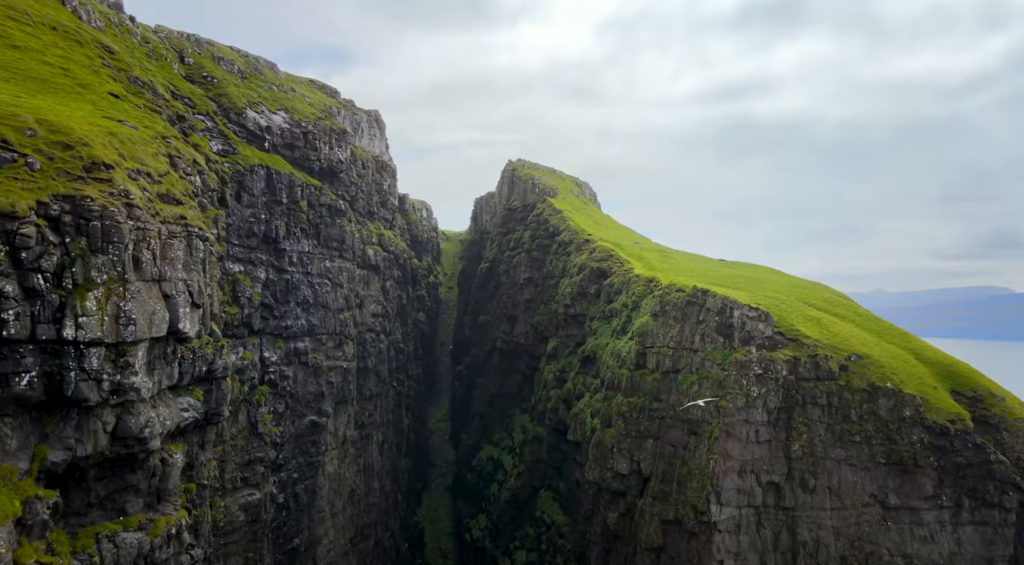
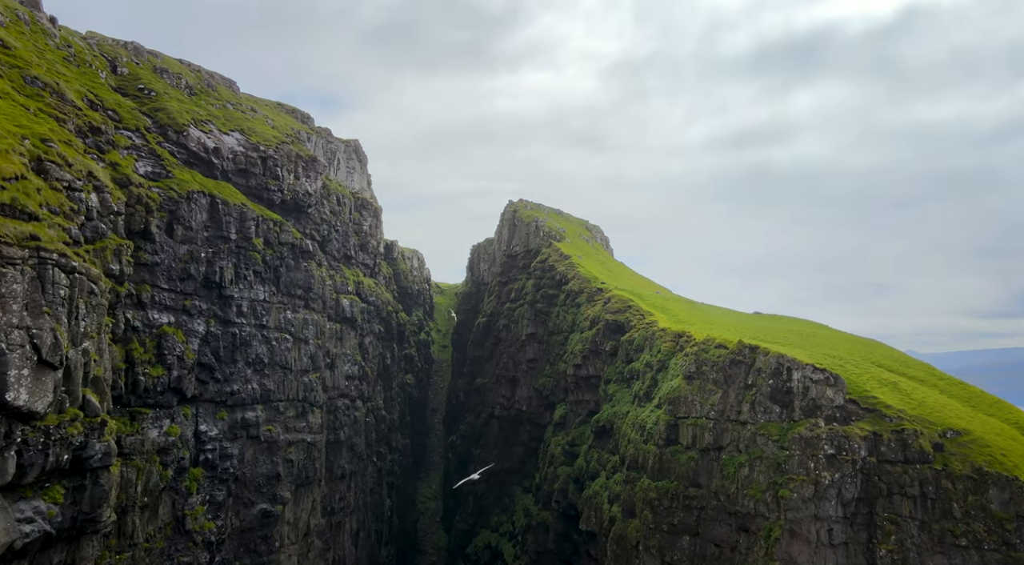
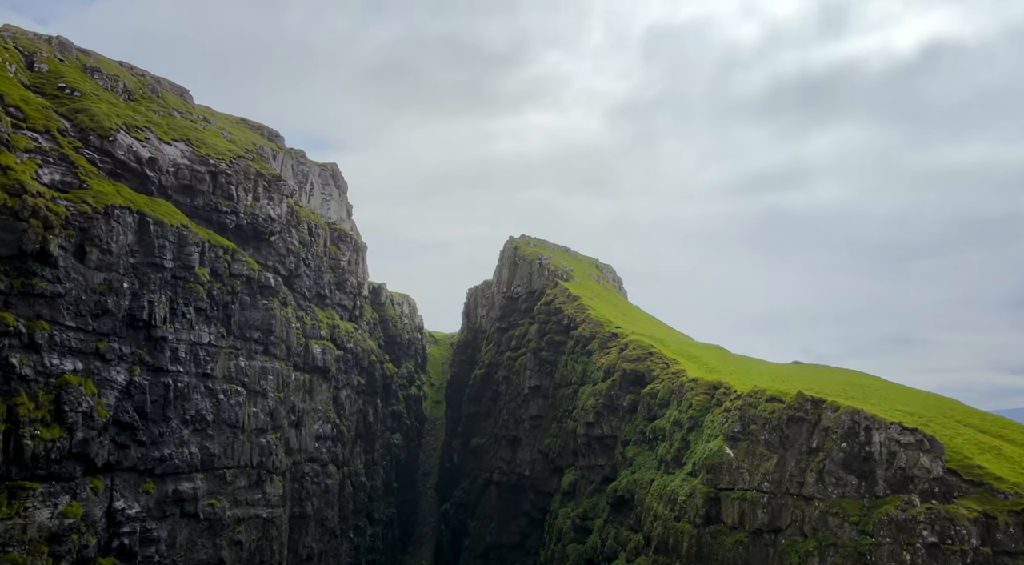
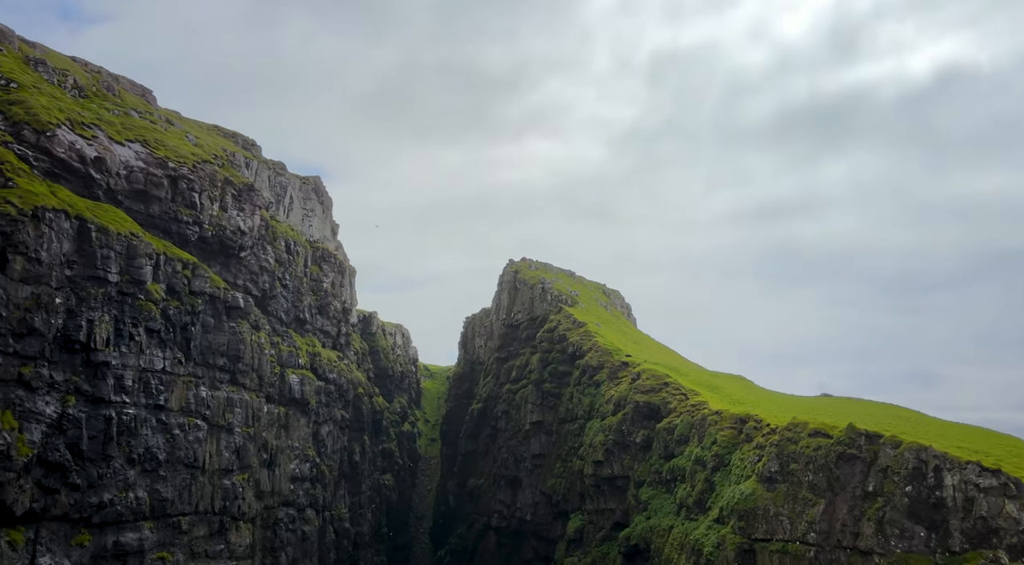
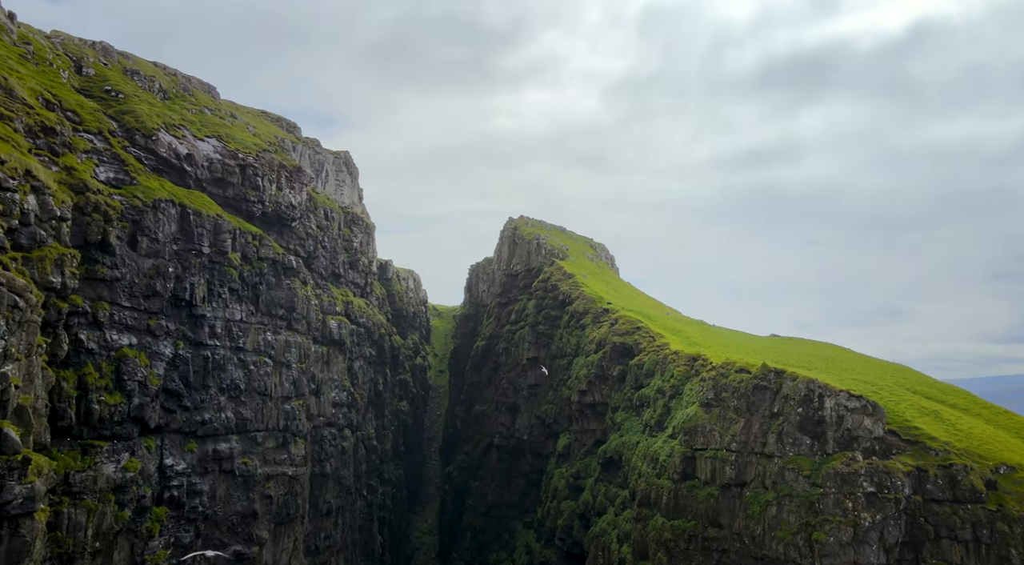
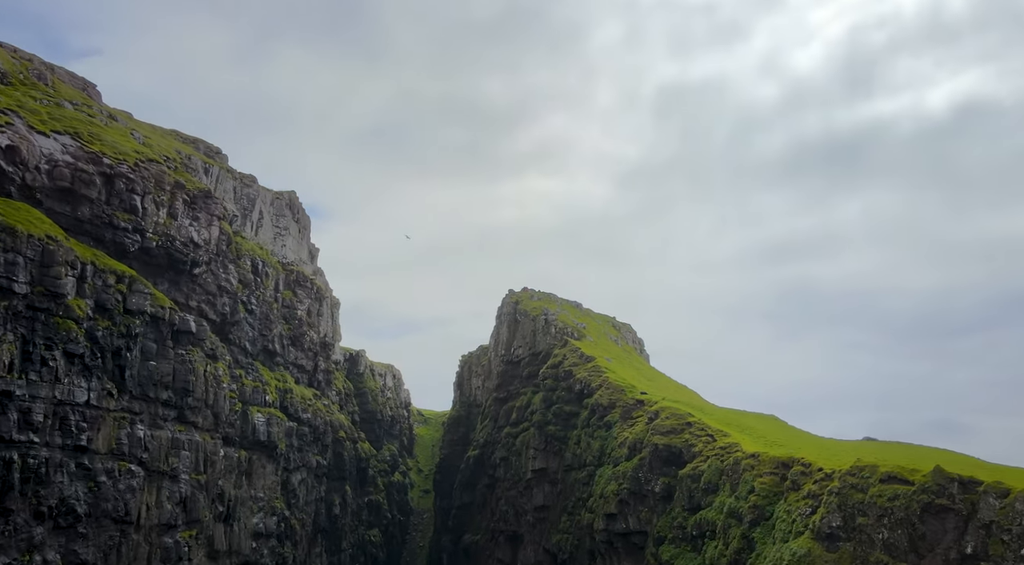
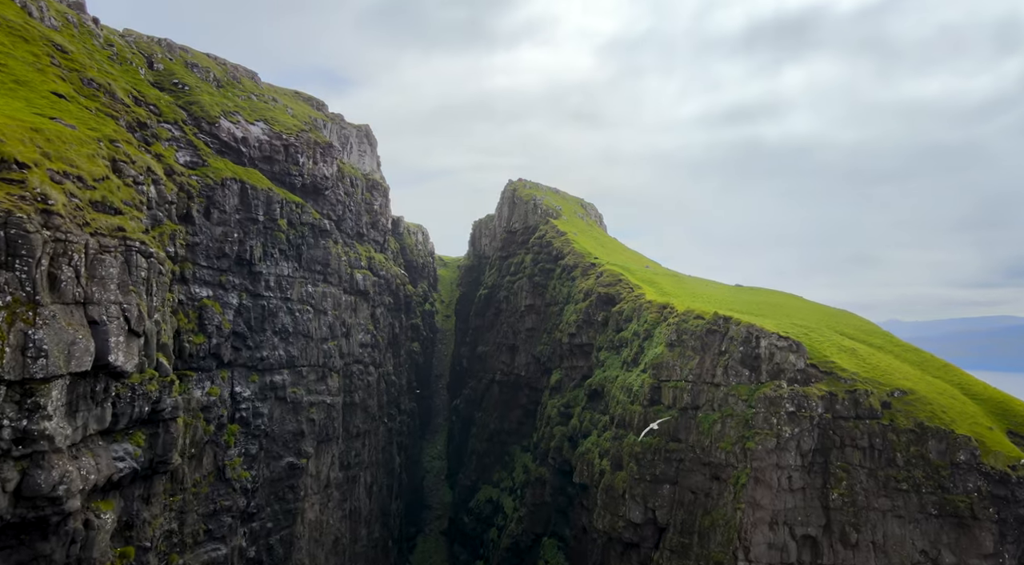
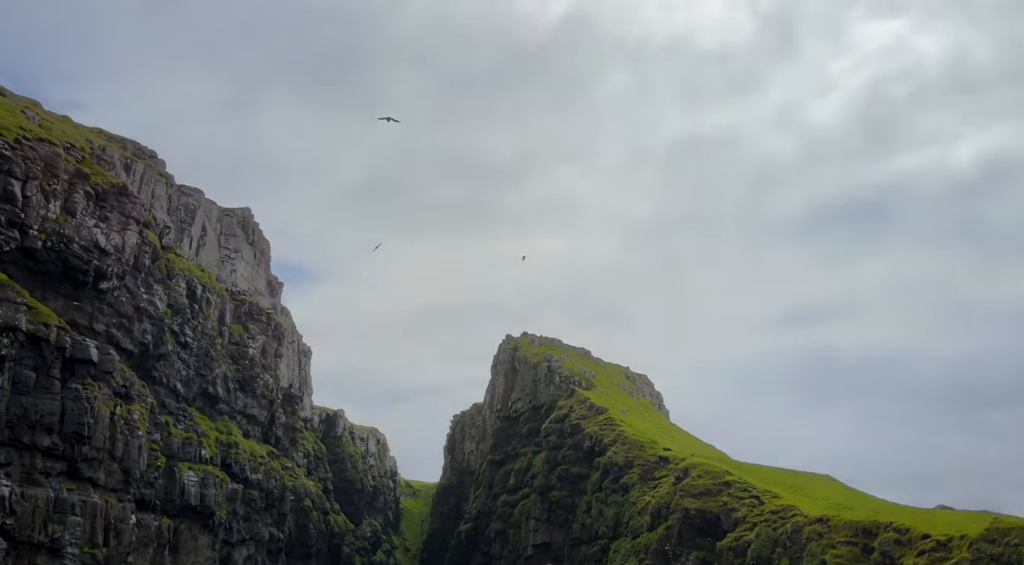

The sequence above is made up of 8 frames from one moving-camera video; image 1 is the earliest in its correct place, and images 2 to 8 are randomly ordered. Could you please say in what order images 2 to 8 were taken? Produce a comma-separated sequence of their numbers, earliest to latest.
7, 2, 5, 3, 4, 6, 8
